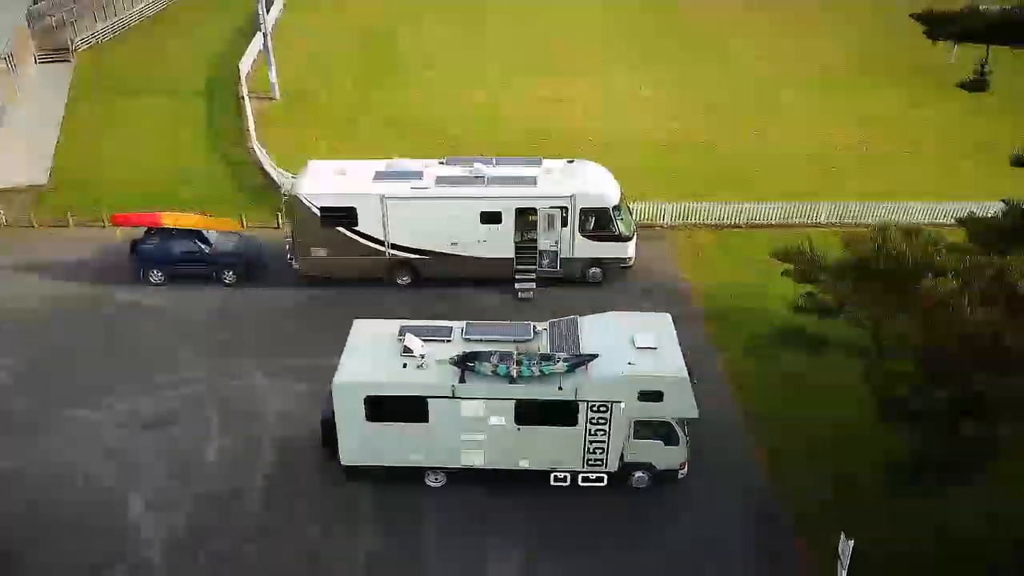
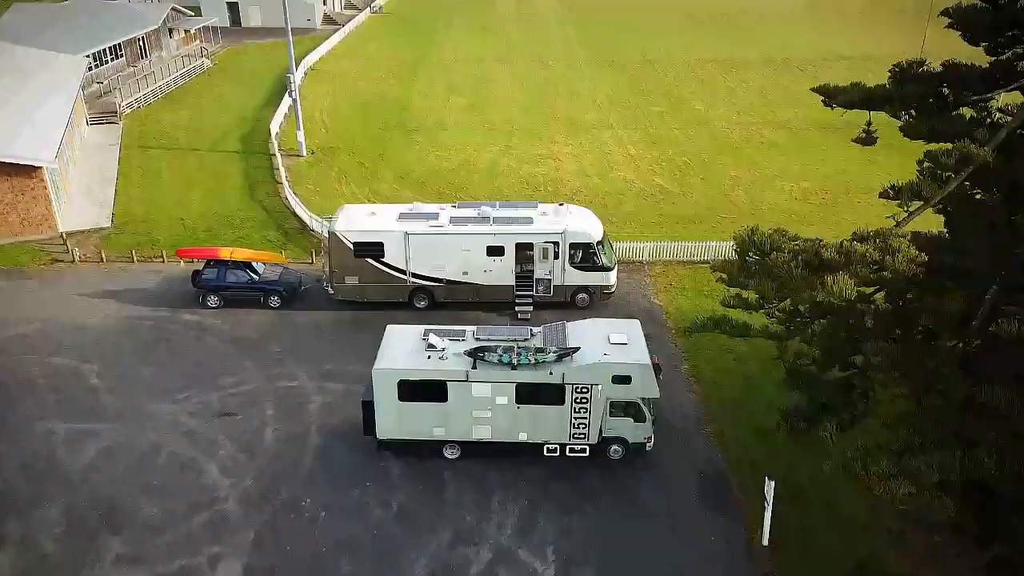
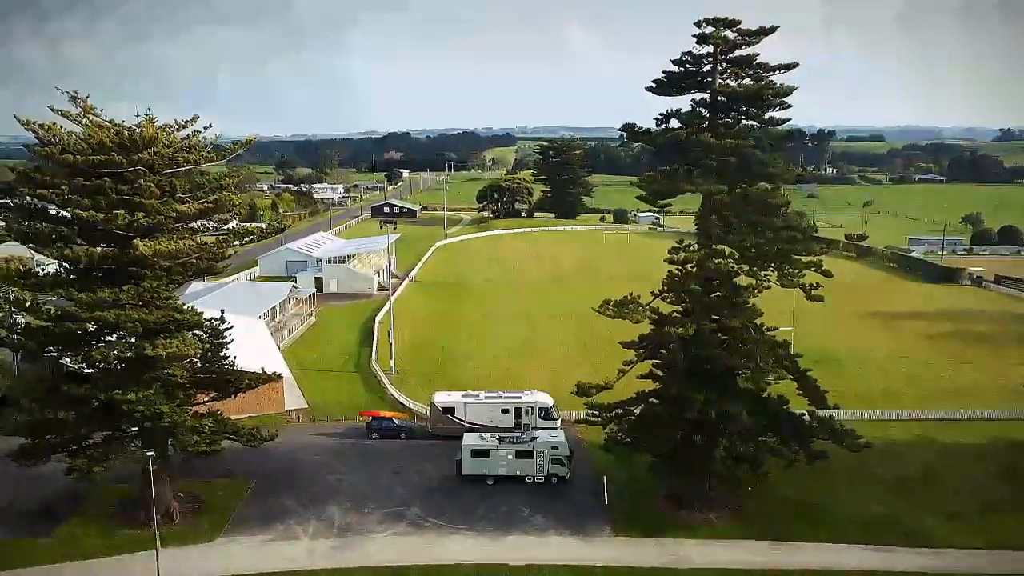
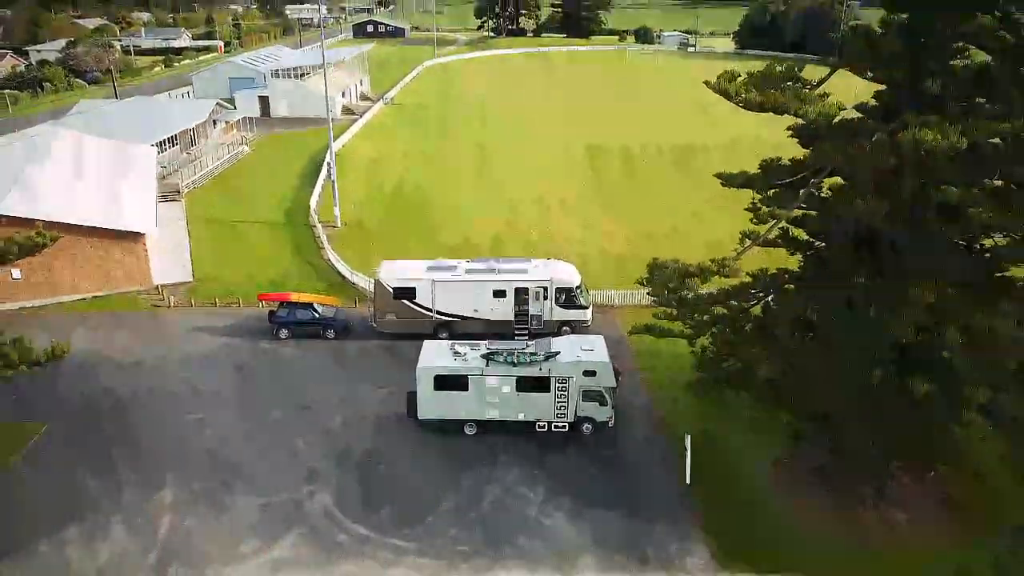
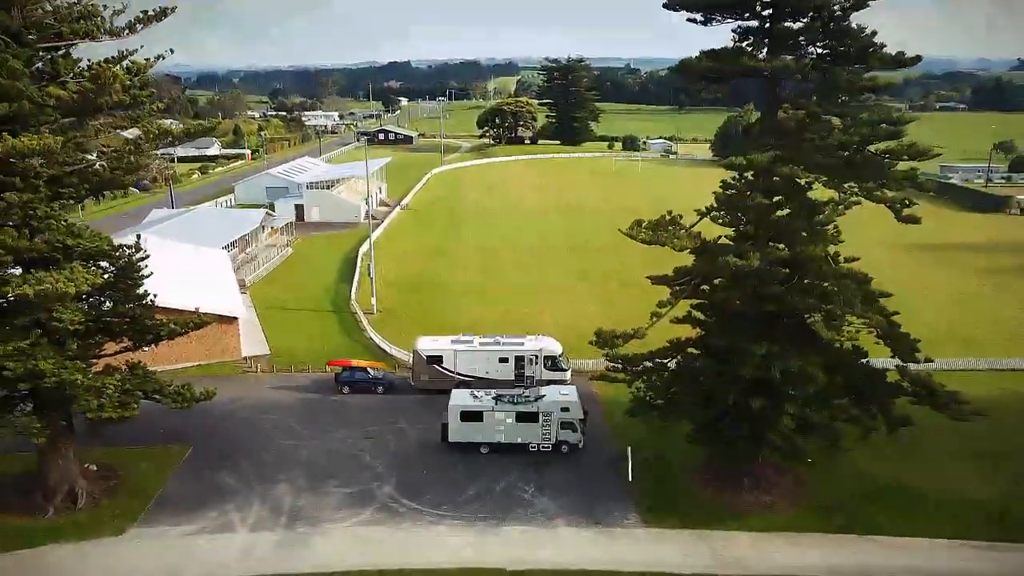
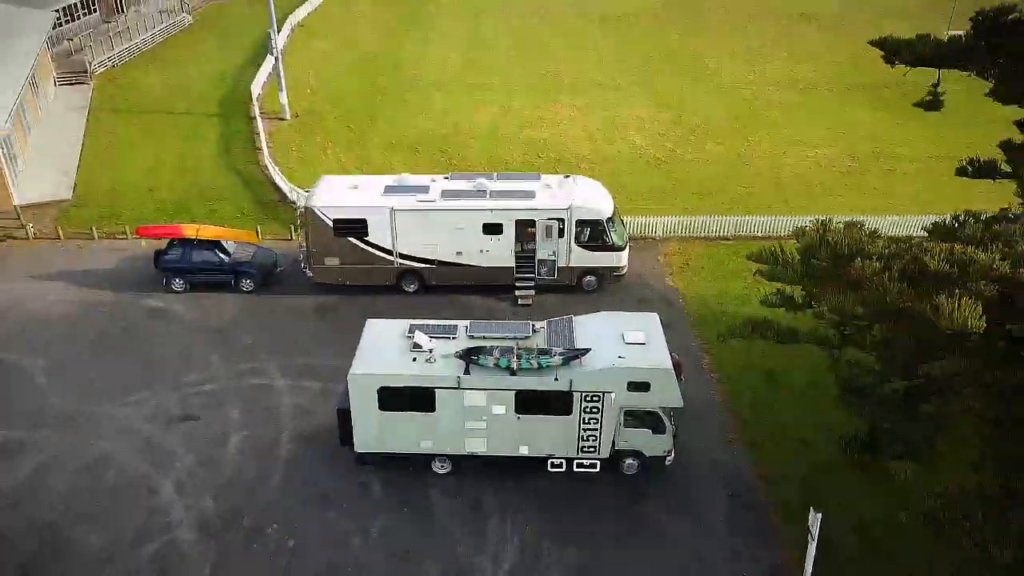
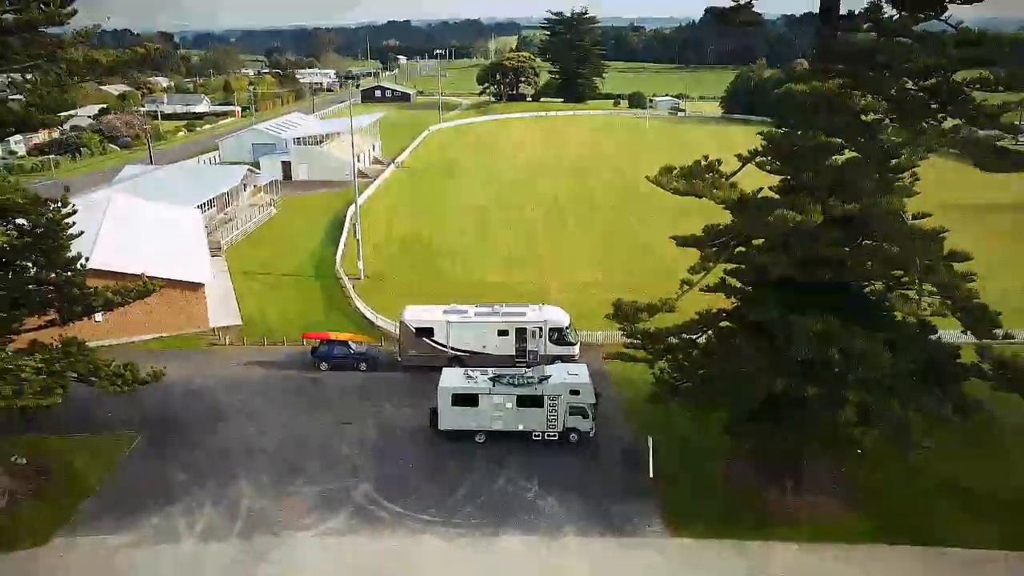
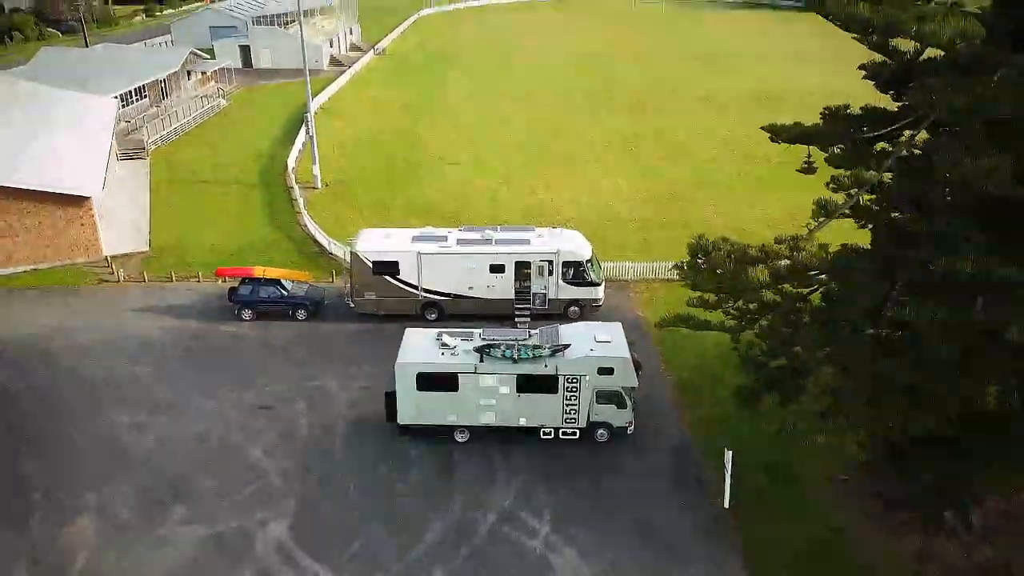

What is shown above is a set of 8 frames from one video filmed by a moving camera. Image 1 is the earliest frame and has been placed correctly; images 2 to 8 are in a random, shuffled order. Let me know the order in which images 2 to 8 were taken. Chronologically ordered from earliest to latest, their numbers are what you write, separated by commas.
6, 2, 8, 4, 7, 5, 3
